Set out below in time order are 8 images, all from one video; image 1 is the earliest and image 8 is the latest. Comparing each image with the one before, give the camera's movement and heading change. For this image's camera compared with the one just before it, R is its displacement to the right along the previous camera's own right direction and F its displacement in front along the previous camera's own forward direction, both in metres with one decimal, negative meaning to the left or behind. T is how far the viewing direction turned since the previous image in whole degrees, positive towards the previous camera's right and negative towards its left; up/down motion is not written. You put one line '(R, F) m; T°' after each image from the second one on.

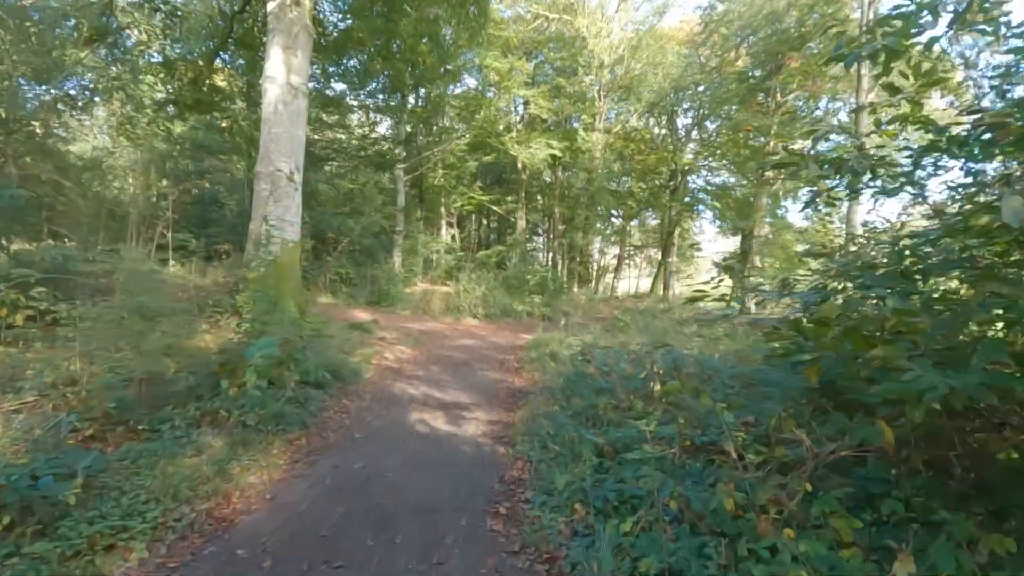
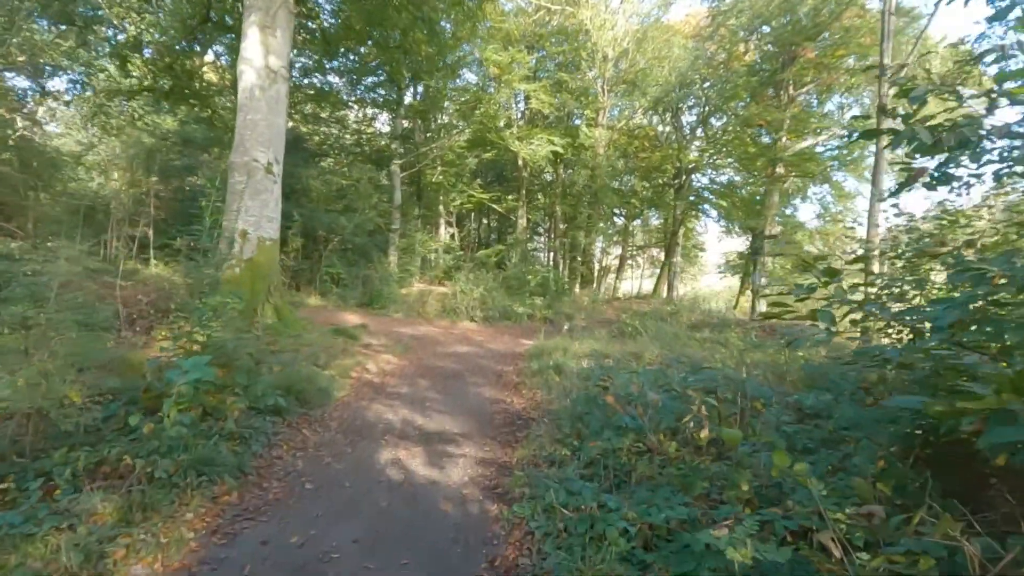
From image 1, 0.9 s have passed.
(0.0, +0.8) m; 0°
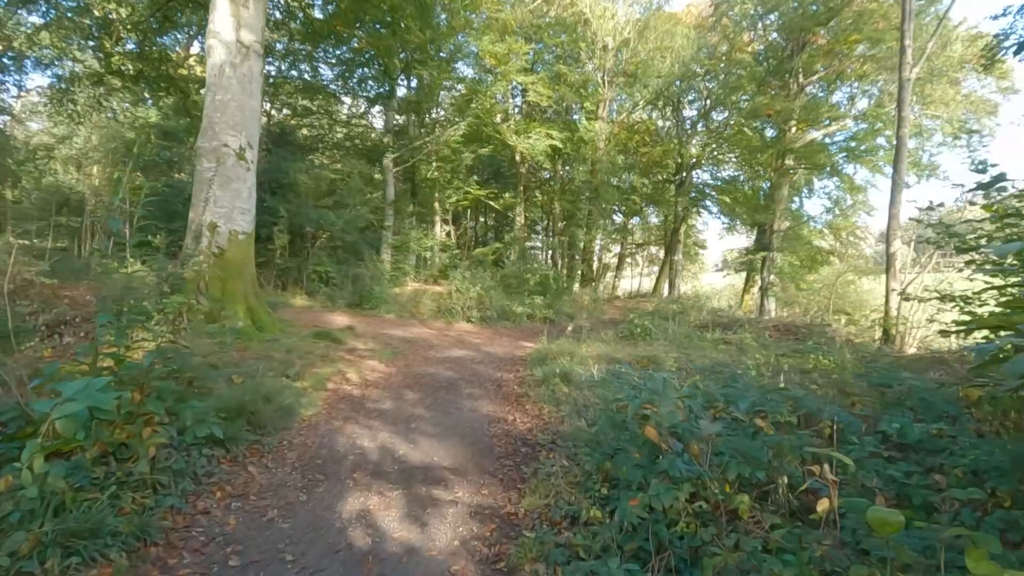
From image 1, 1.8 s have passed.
(0.0, +0.8) m; 0°
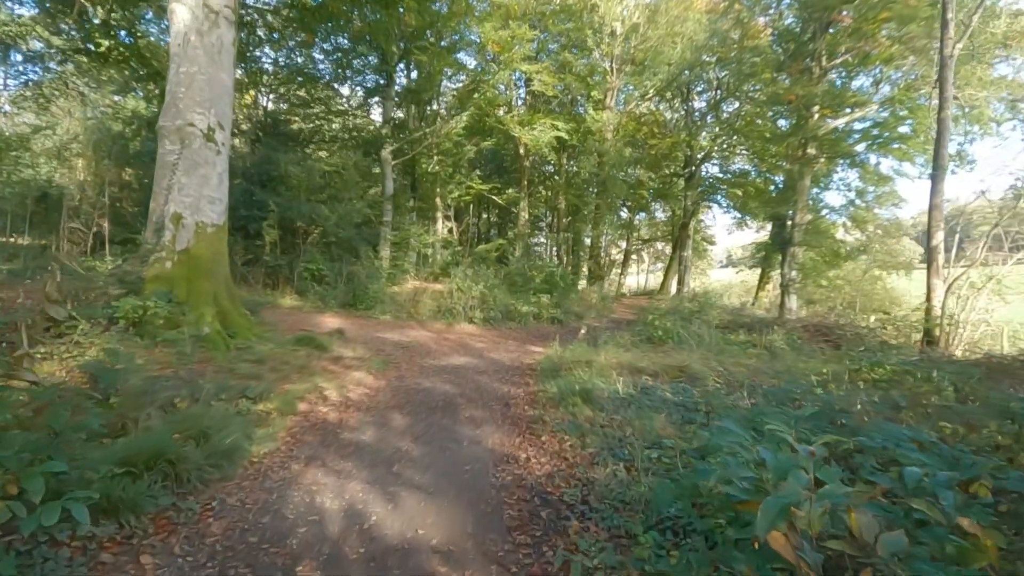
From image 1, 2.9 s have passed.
(-0.1, +0.9) m; 0°
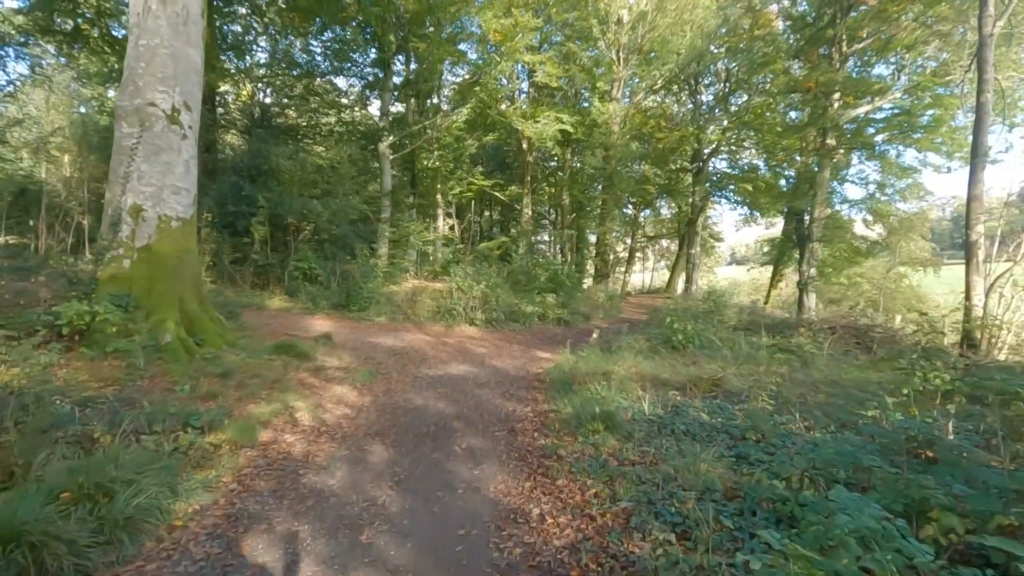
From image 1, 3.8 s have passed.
(0.0, +0.8) m; 0°
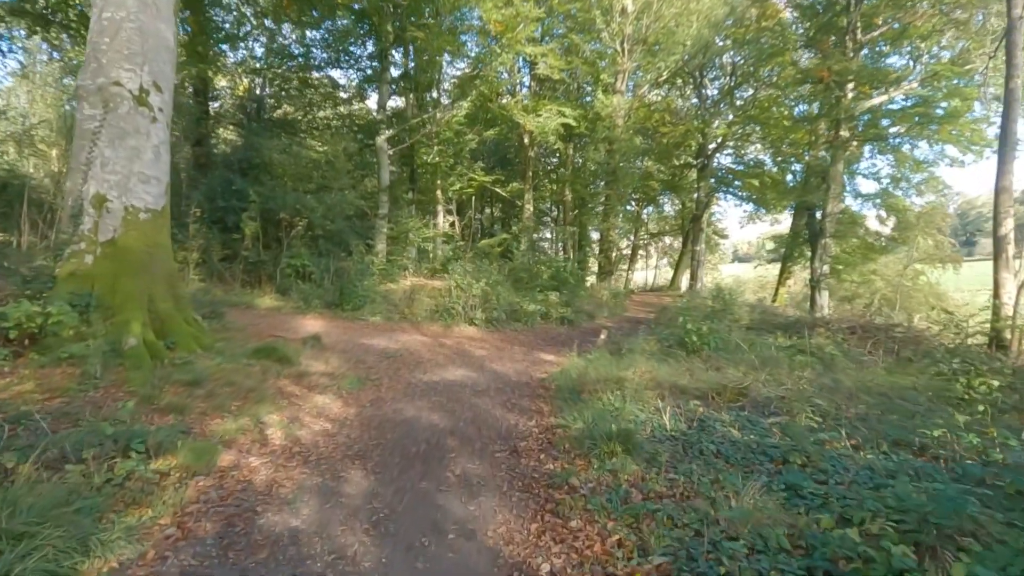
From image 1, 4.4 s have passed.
(0.0, +0.5) m; 0°
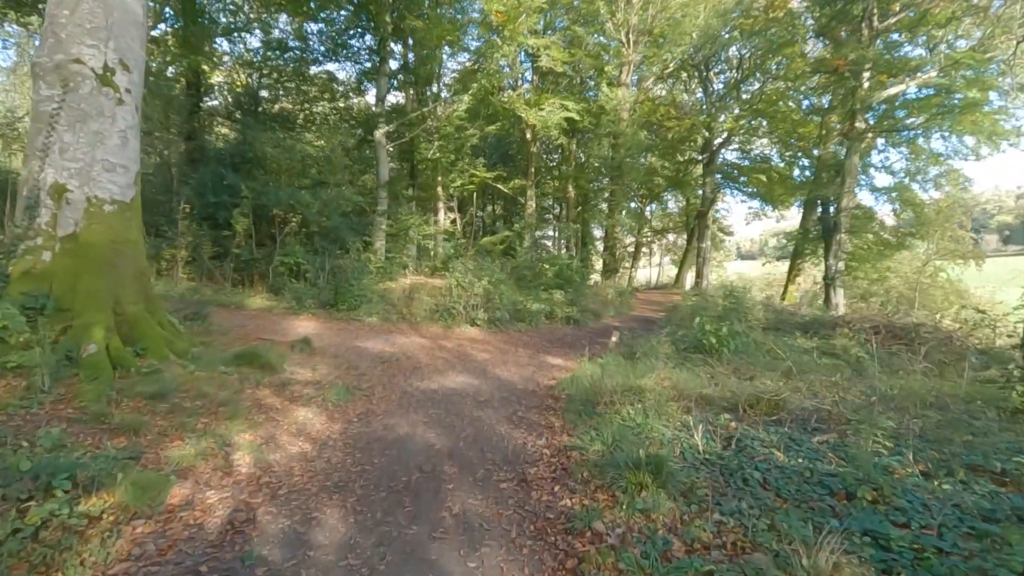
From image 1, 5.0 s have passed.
(0.0, +0.5) m; 0°
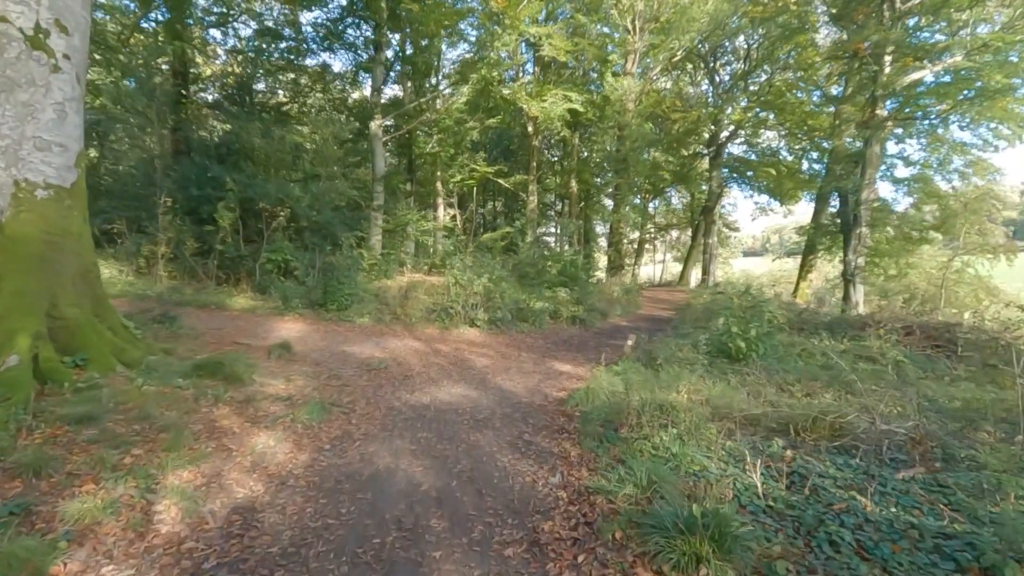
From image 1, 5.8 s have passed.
(0.0, +0.7) m; 0°
